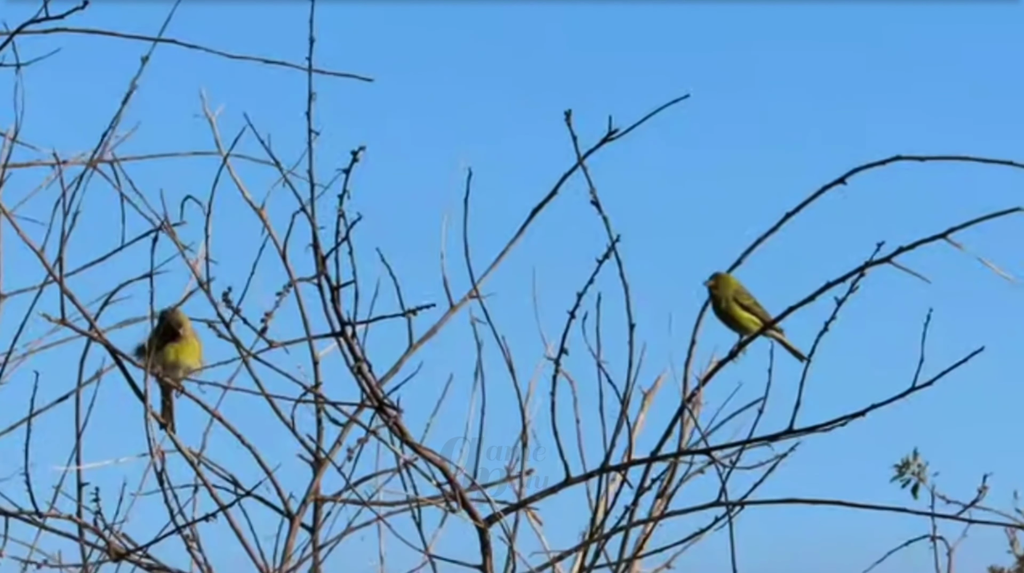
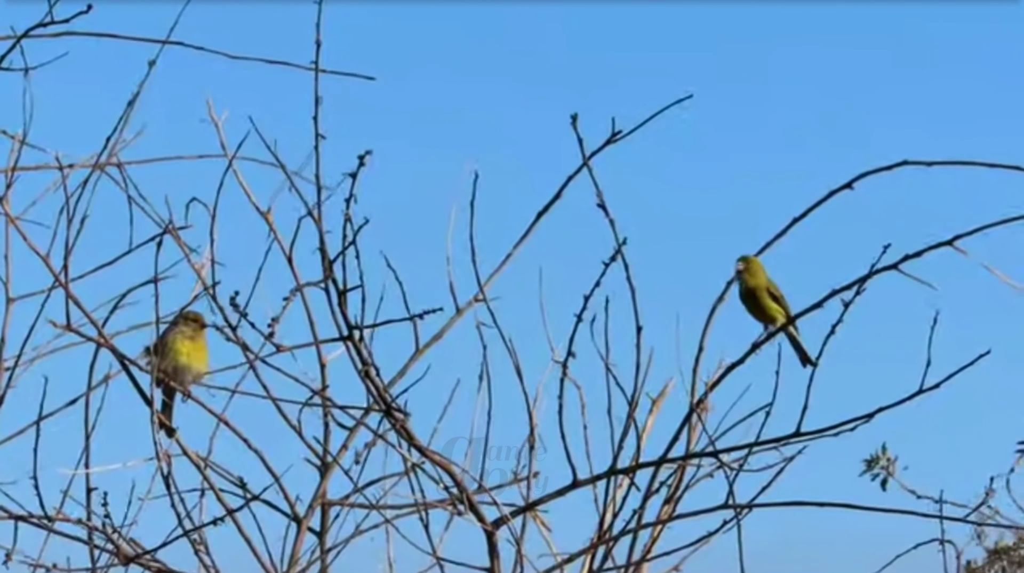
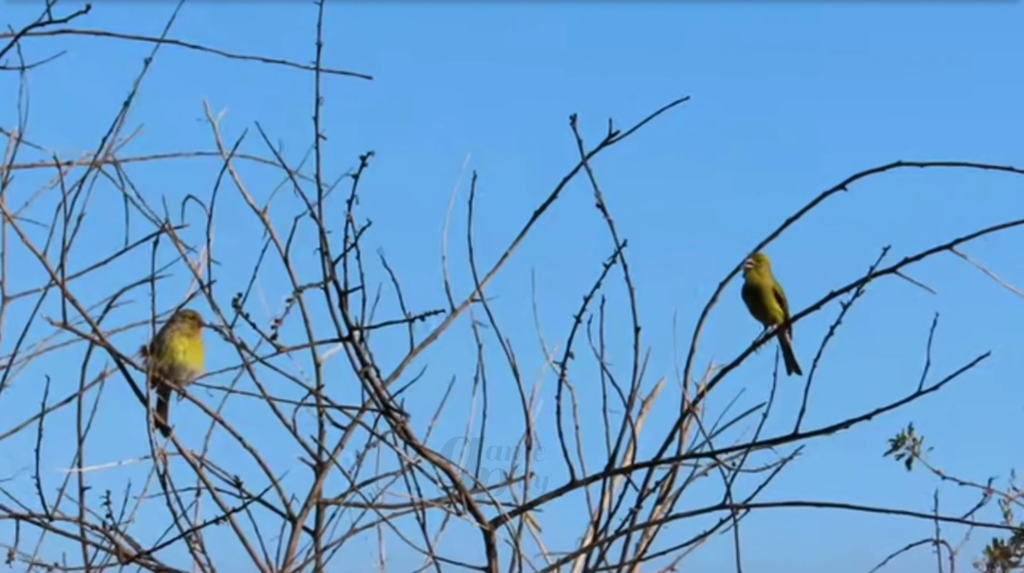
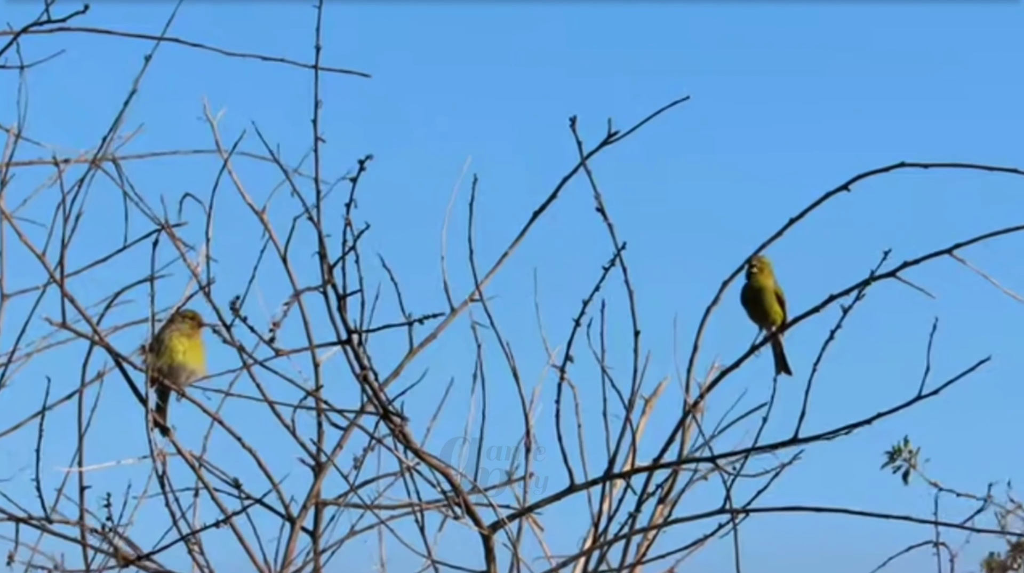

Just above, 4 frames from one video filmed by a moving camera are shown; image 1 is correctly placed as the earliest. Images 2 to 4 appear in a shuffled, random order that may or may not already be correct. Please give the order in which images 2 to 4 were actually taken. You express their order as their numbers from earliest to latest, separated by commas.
2, 4, 3
